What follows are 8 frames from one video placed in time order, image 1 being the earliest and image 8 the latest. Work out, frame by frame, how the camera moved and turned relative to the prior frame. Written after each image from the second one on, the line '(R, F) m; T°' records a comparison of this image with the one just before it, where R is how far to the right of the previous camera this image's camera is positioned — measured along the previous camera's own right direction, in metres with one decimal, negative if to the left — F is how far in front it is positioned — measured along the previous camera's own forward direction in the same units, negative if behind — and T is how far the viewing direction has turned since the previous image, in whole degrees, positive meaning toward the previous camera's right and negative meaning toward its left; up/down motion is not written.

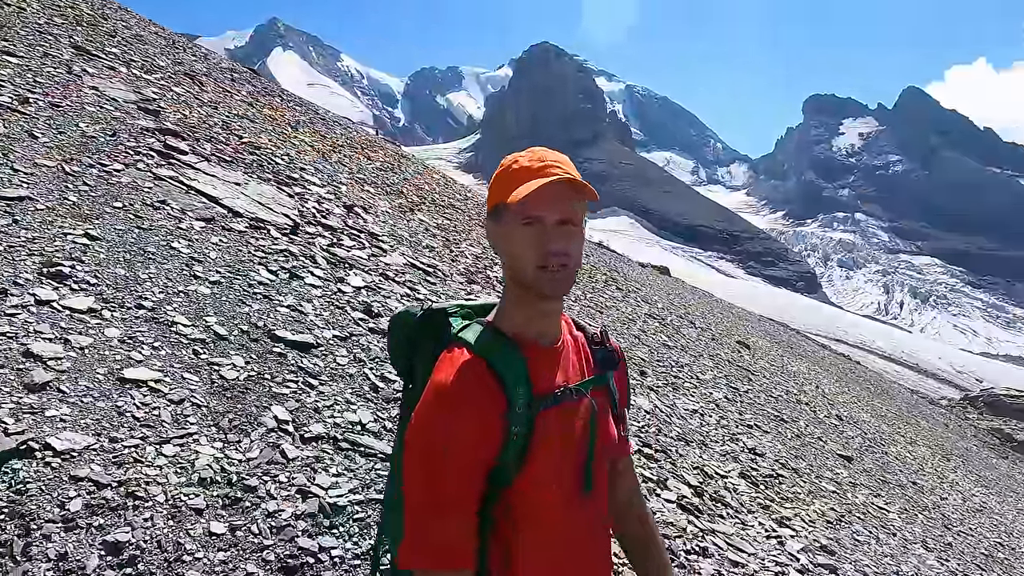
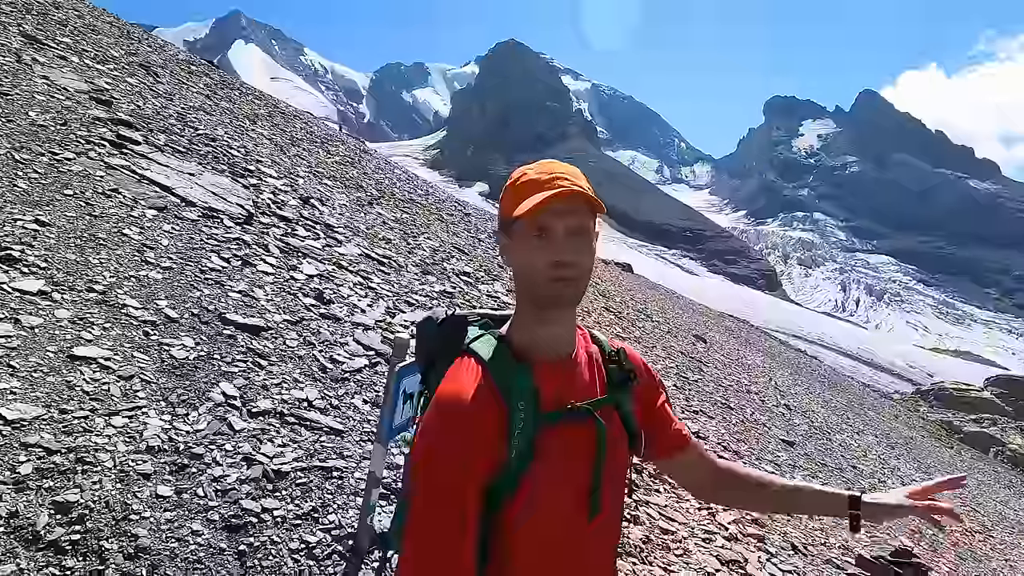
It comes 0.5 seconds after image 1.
(+0.1, -0.2) m; +3°
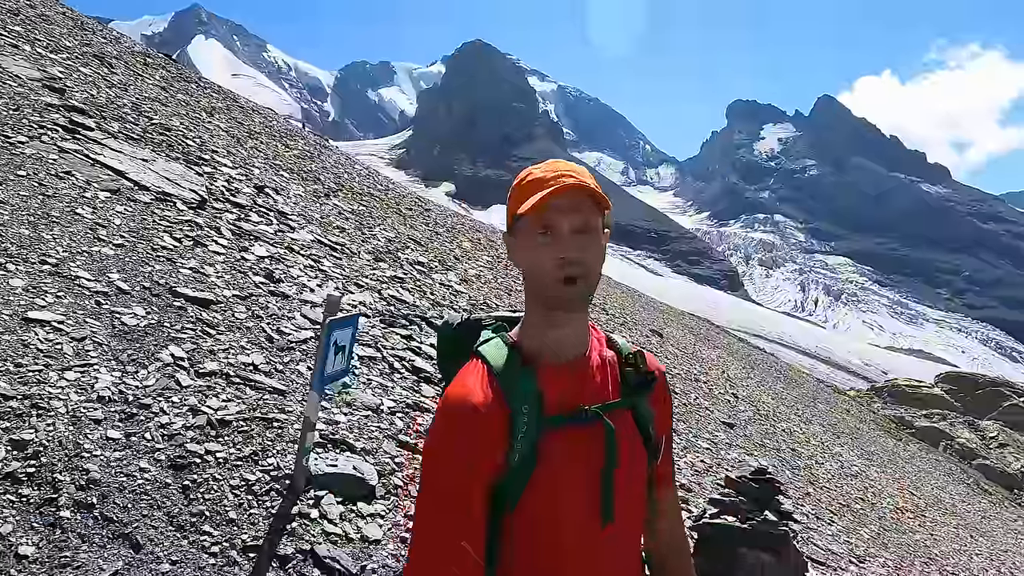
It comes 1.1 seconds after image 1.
(+0.2, -0.3) m; +3°
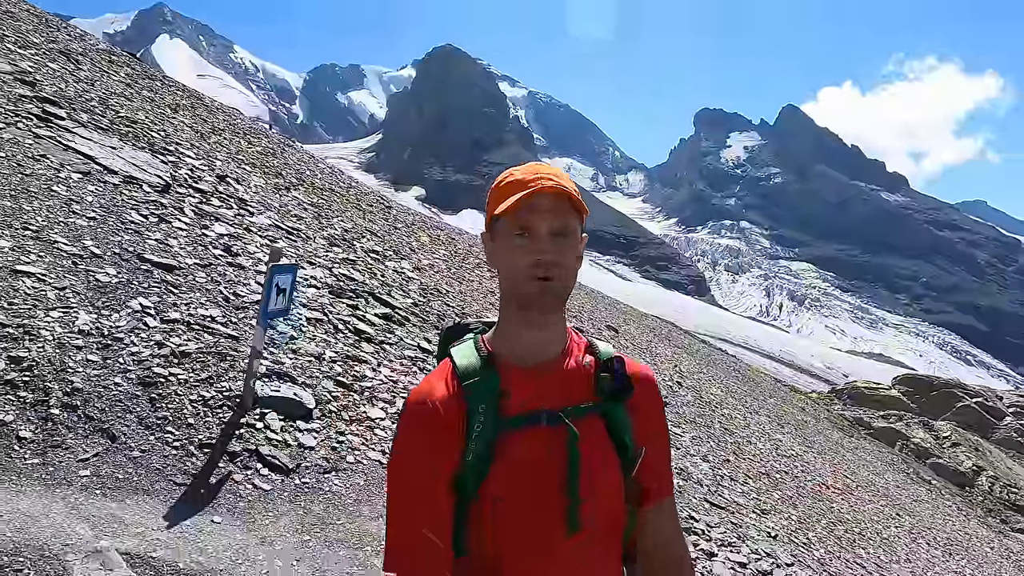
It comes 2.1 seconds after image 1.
(+0.3, -0.6) m; +3°
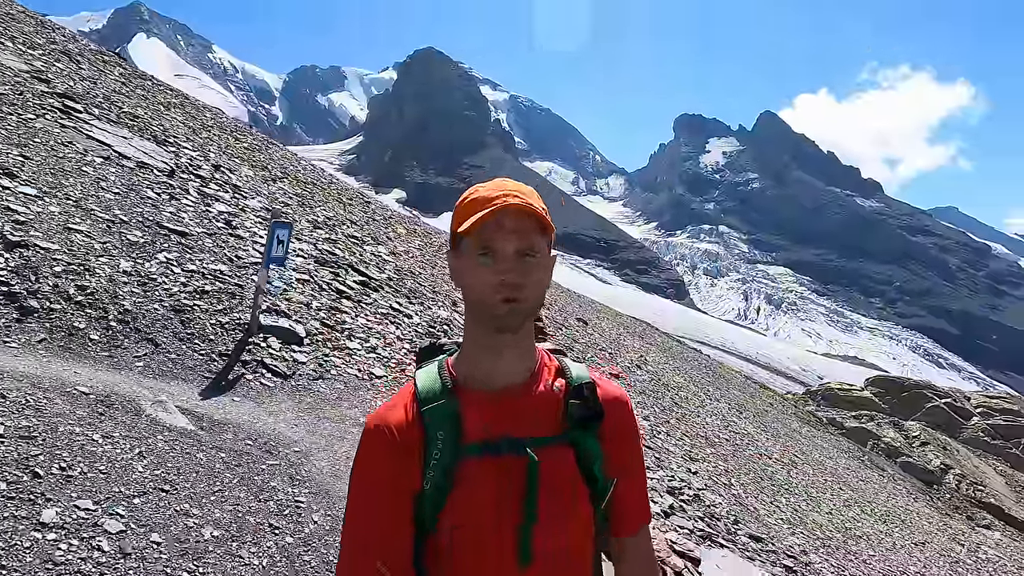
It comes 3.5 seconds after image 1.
(+0.2, -0.9) m; +2°
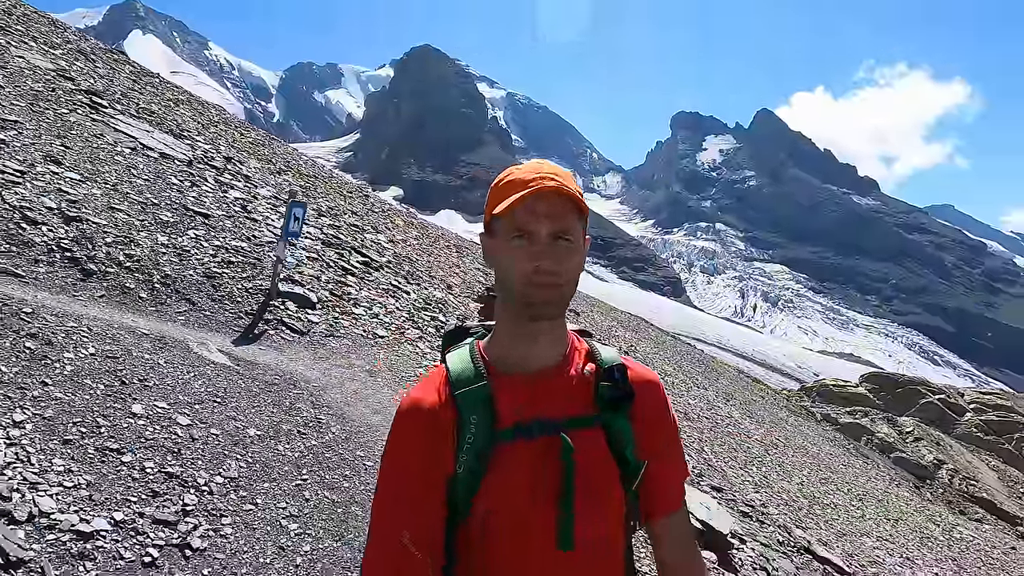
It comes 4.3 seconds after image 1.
(+0.1, -0.6) m; 0°
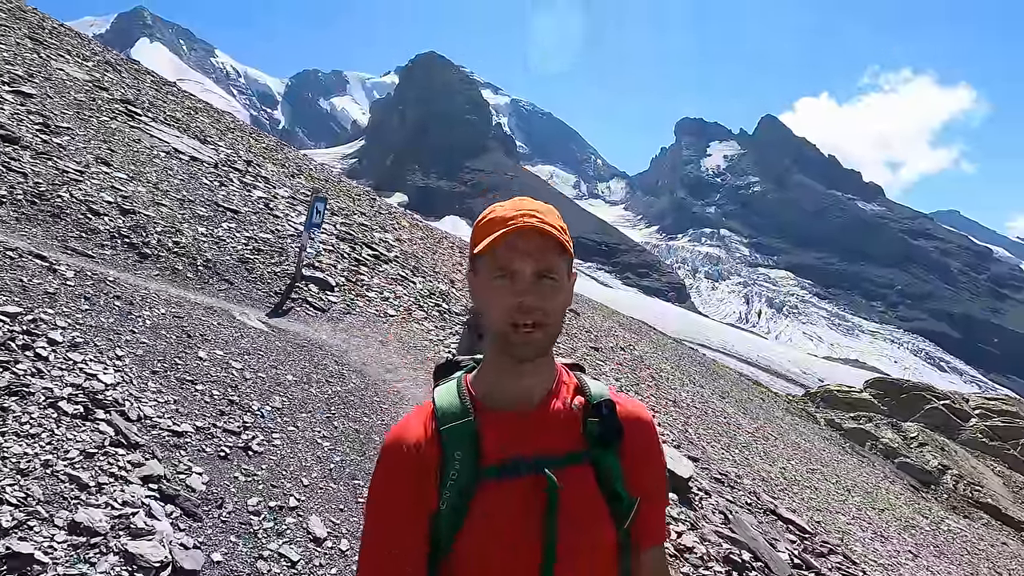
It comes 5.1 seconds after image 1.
(+0.1, -0.6) m; 0°
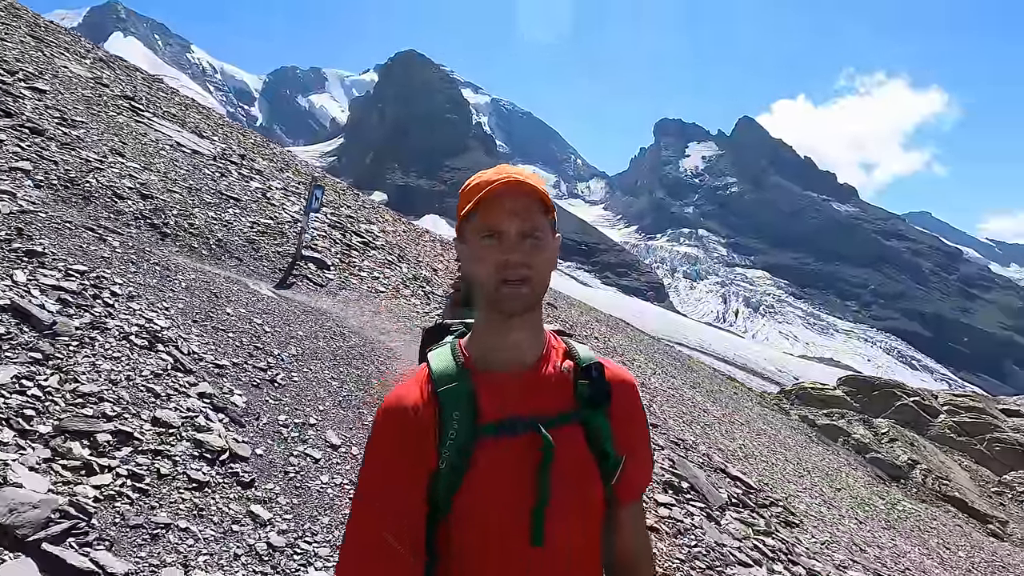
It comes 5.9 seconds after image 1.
(0.0, -0.6) m; +2°
